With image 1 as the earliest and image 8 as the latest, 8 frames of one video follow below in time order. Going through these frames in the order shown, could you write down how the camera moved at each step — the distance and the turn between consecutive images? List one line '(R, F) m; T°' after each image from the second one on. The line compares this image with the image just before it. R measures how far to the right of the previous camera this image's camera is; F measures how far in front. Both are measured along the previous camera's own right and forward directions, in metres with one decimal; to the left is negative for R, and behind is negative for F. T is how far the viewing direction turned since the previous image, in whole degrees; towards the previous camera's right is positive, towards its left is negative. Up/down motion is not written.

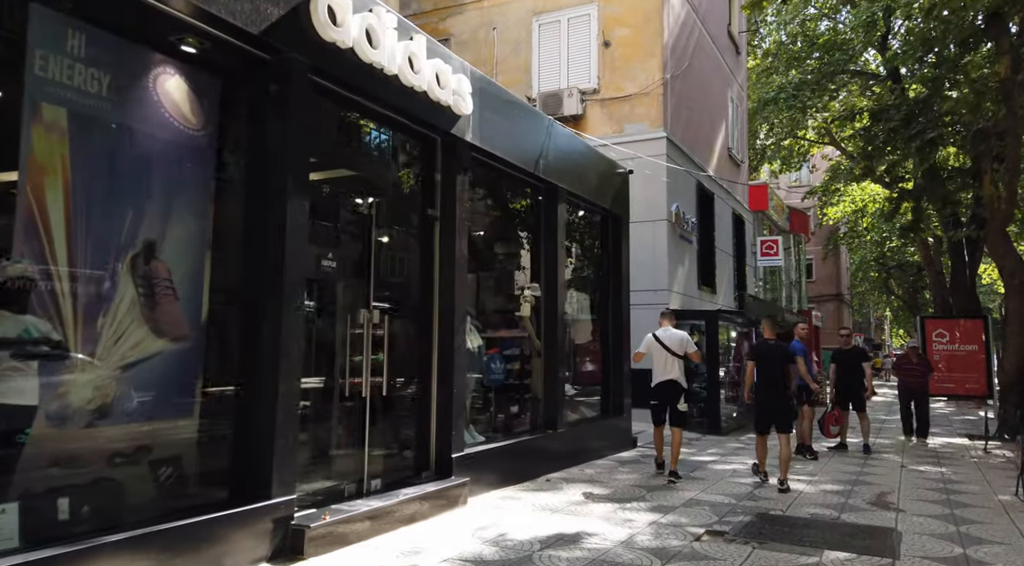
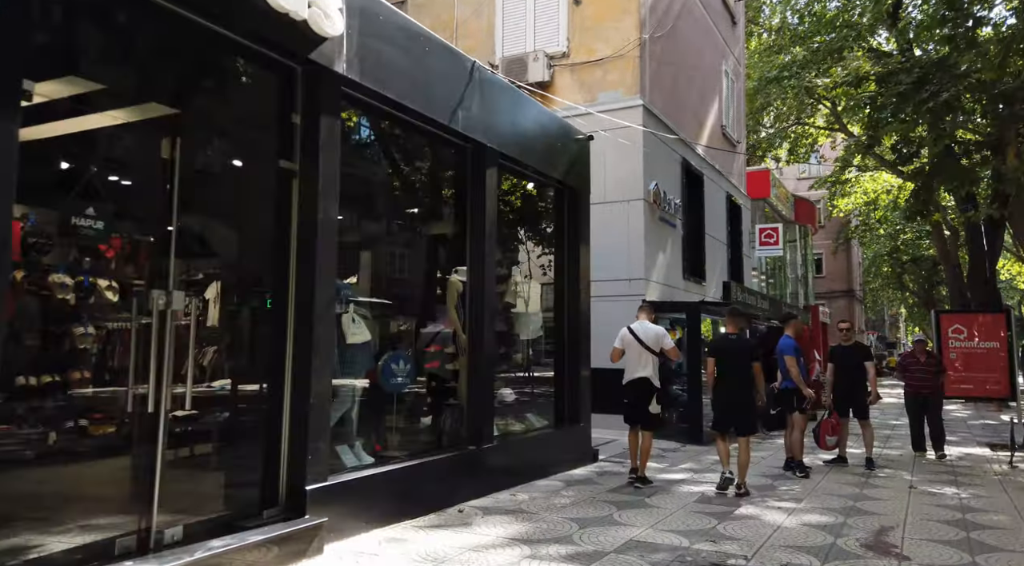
(+0.9, +1.5) m; -1°
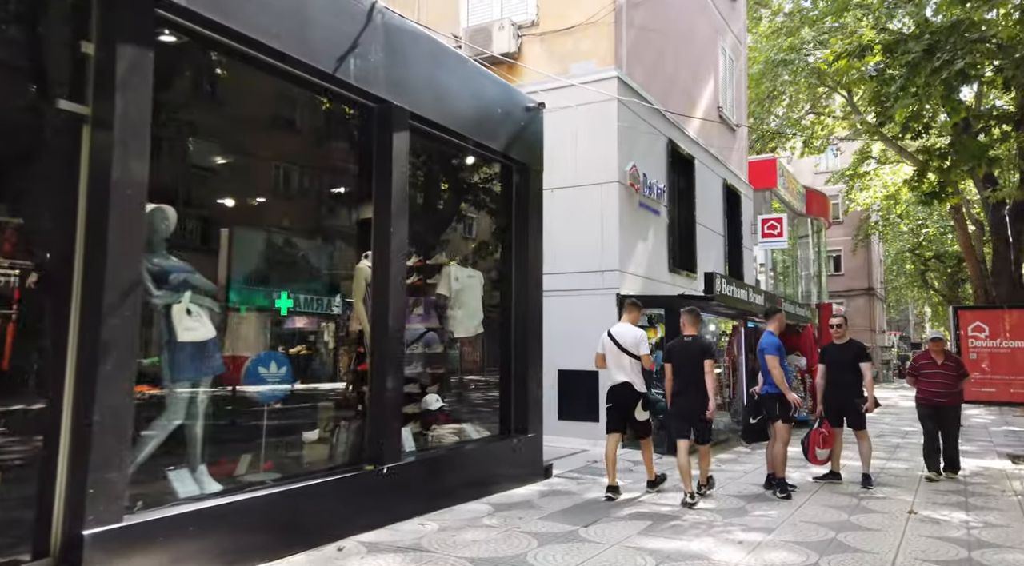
(+0.8, +1.2) m; -2°
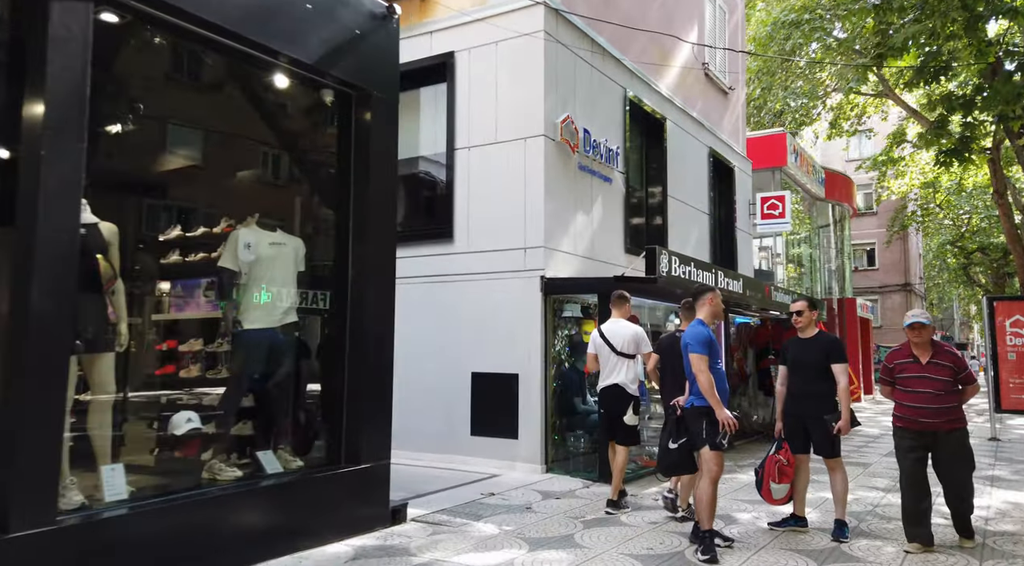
(+1.5, +2.2) m; -3°
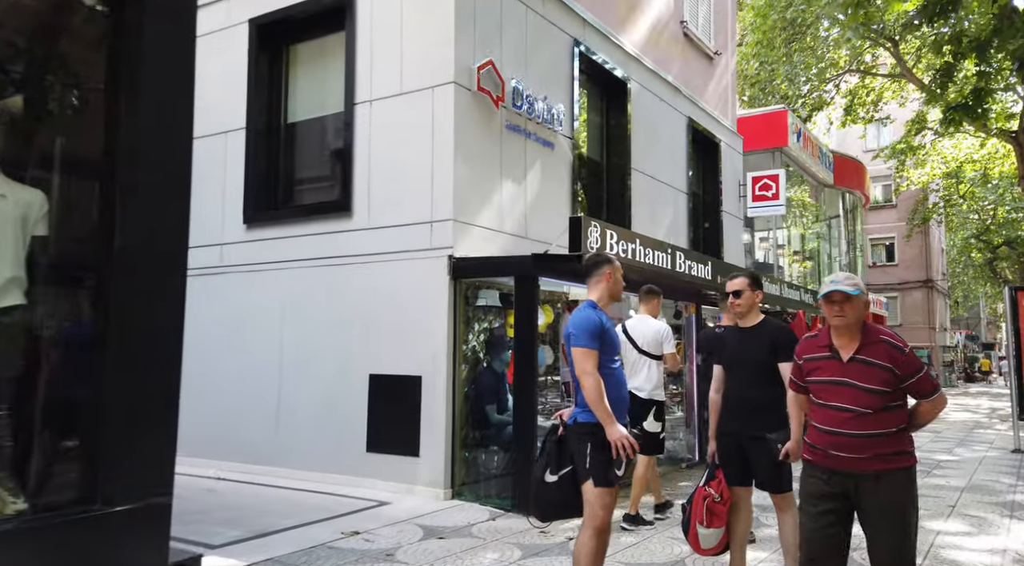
(+1.1, +1.6) m; -2°
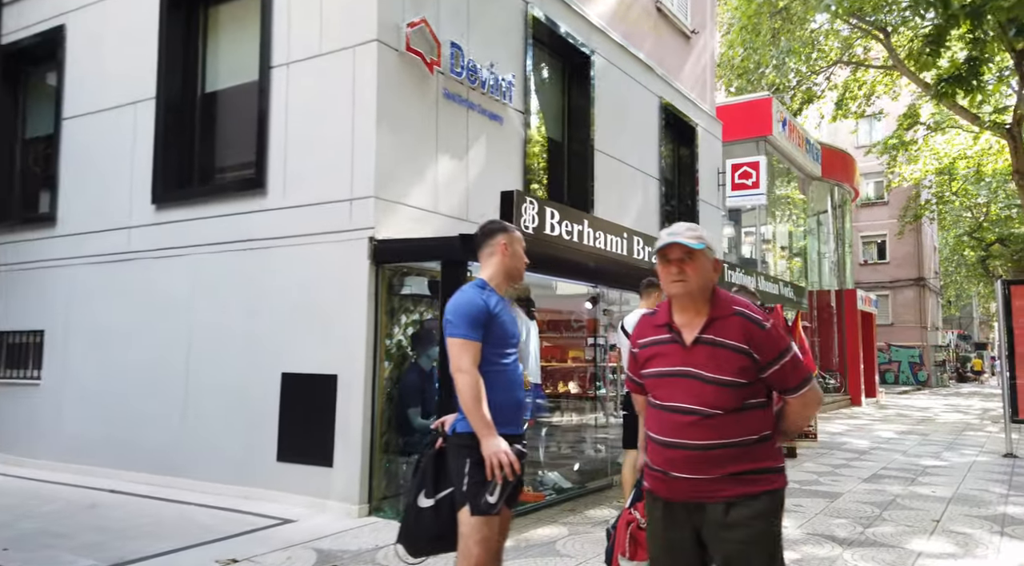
(+0.5, +0.8) m; 0°
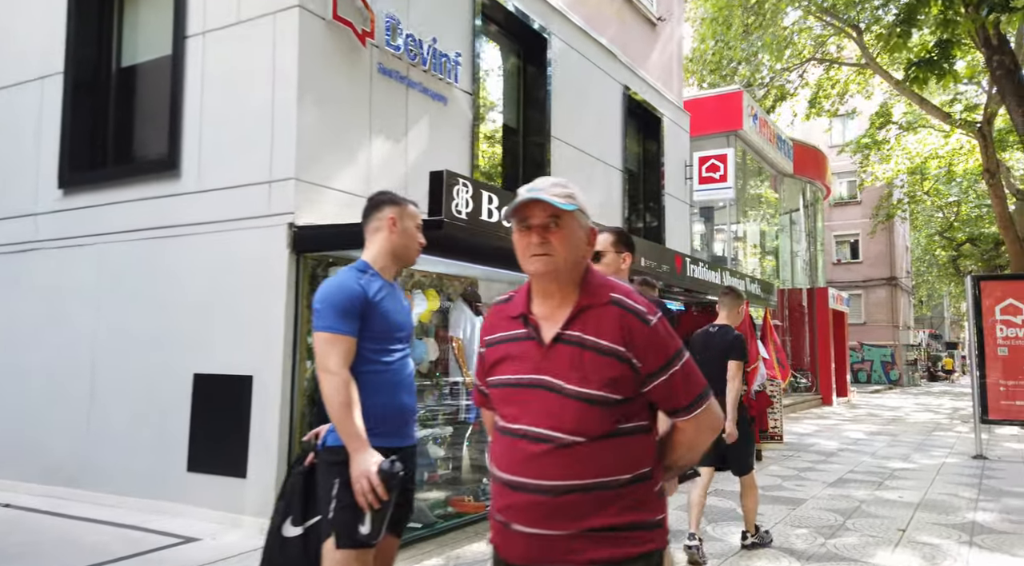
(+0.3, +0.5) m; +2°
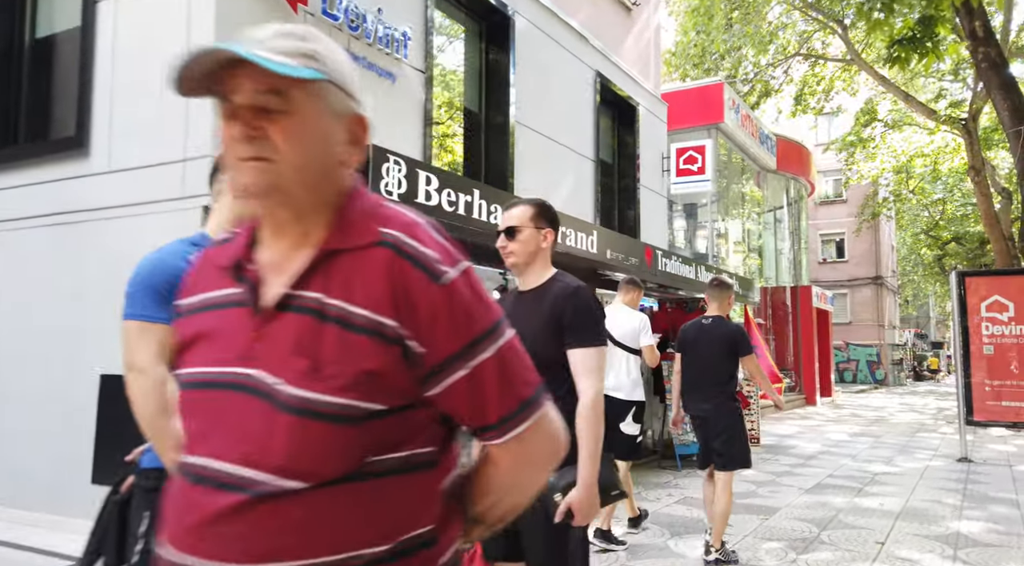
(+0.3, +0.5) m; +1°
